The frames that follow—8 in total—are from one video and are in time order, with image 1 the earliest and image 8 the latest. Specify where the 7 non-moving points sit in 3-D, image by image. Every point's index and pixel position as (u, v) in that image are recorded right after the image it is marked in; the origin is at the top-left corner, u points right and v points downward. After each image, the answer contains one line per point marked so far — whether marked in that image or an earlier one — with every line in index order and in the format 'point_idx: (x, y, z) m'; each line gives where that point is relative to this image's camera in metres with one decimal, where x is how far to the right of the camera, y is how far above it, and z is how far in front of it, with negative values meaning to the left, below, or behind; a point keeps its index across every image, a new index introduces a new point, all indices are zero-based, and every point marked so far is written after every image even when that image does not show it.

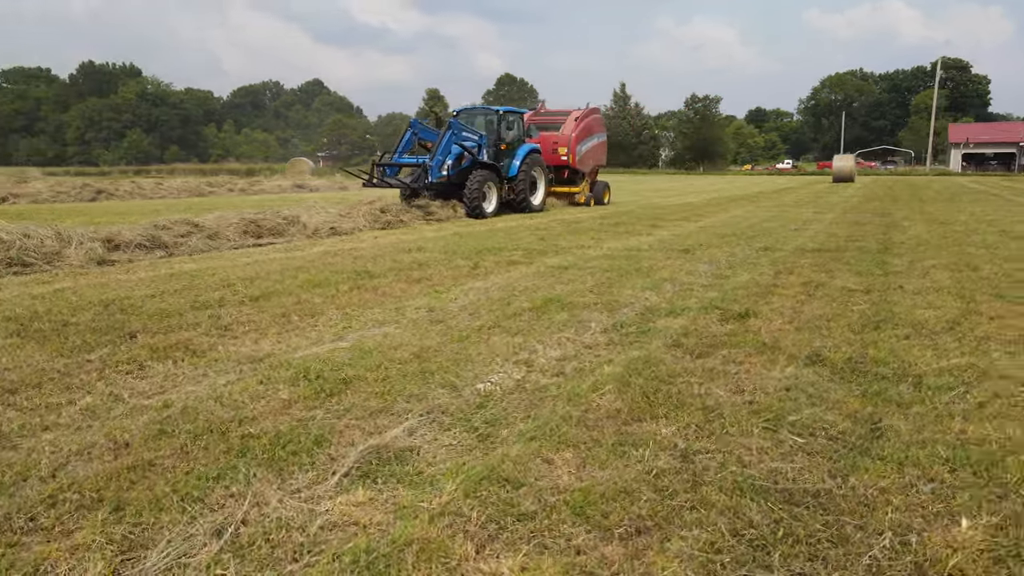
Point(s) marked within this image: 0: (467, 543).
0: (-0.1, -0.5, +1.6) m
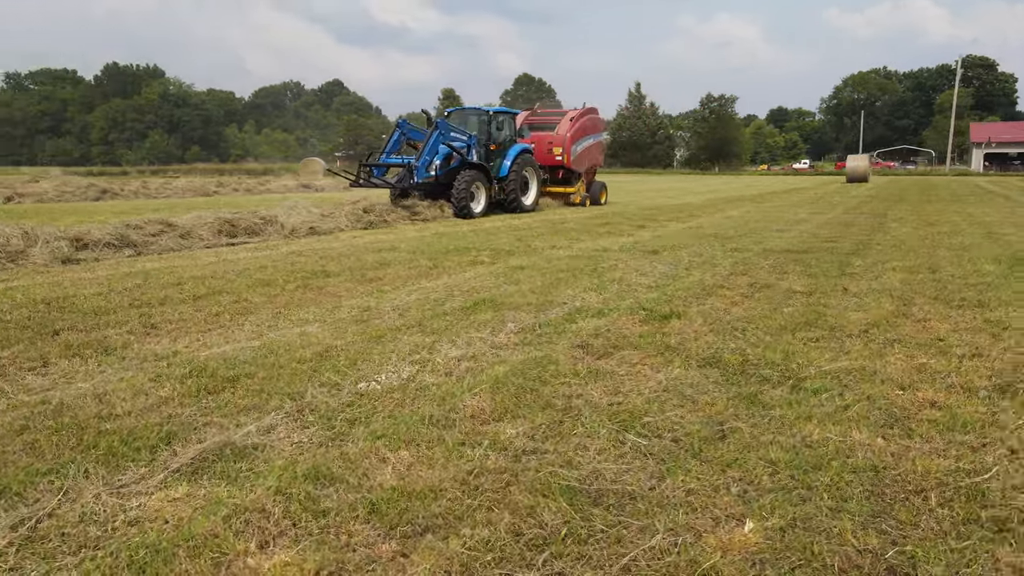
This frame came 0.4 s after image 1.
0: (-0.6, -0.5, +1.7) m
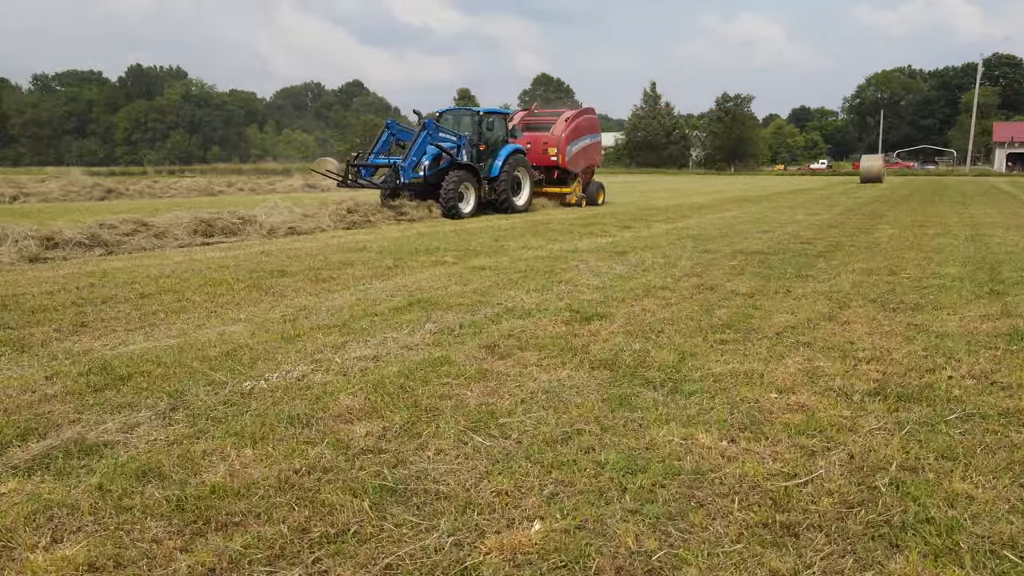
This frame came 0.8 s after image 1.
0: (-1.0, -0.5, +1.7) m
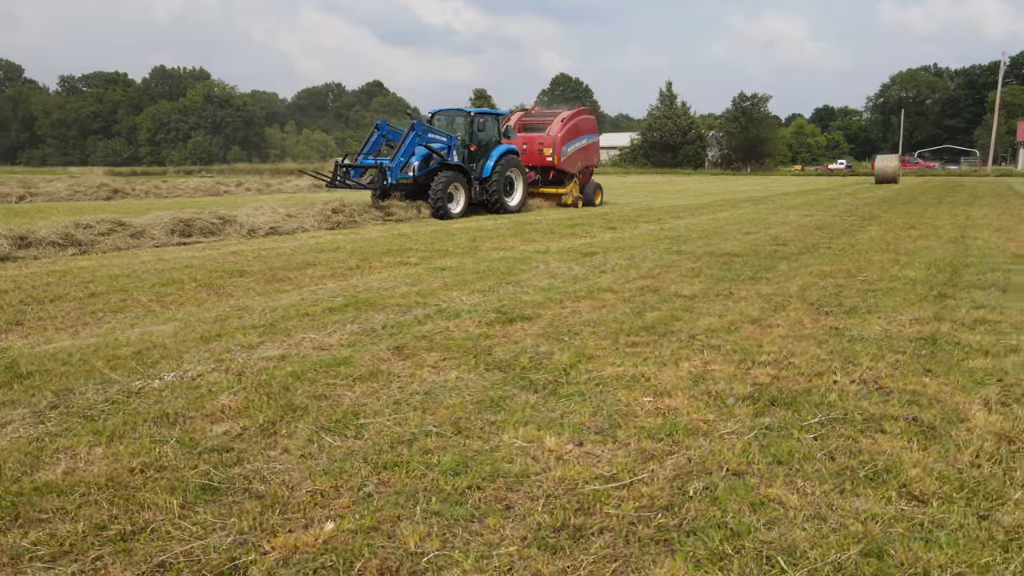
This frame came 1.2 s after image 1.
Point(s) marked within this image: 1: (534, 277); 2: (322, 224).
0: (-1.5, -0.5, +1.8) m
1: (+0.2, +0.1, +5.9) m
2: (-2.5, +0.8, +10.2) m
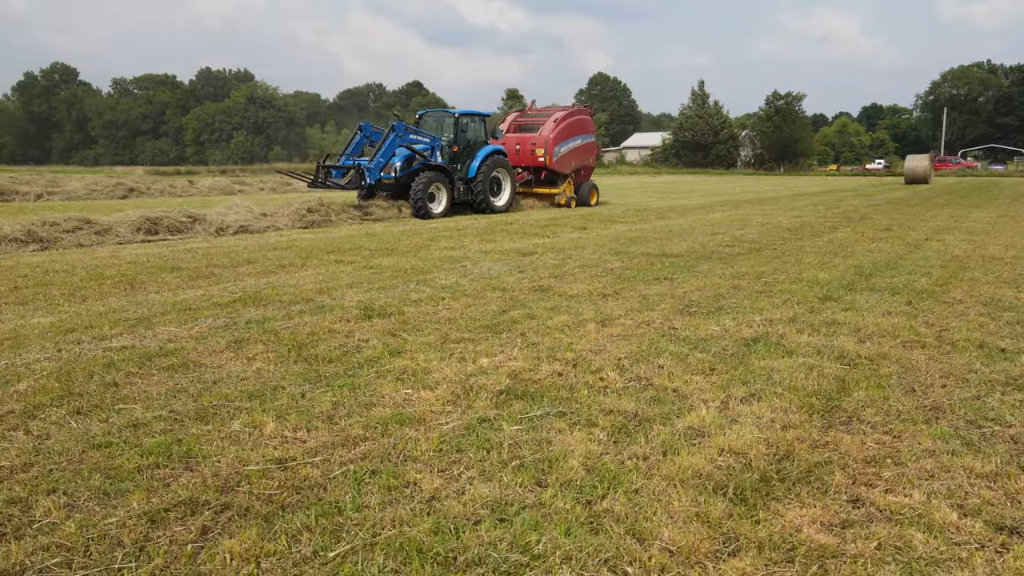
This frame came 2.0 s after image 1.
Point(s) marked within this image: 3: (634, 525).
0: (-2.4, -0.5, +2.0) m
1: (-0.5, +0.1, +6.0) m
2: (-3.0, +0.9, +10.5) m
3: (+0.3, -0.5, +1.8) m
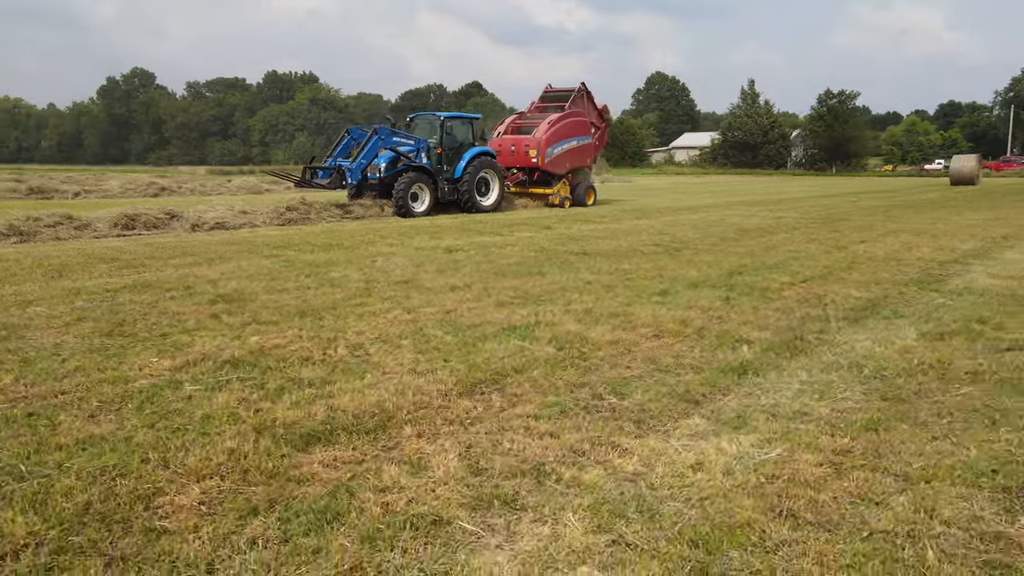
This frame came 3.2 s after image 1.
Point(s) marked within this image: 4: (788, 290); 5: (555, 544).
0: (-3.6, -0.4, +2.7) m
1: (-1.4, +0.2, +6.5) m
2: (-3.5, +1.0, +11.2) m
3: (-1.0, -0.5, +2.2) m
4: (+1.9, 0.0, +5.4) m
5: (+0.1, -0.6, +1.8) m
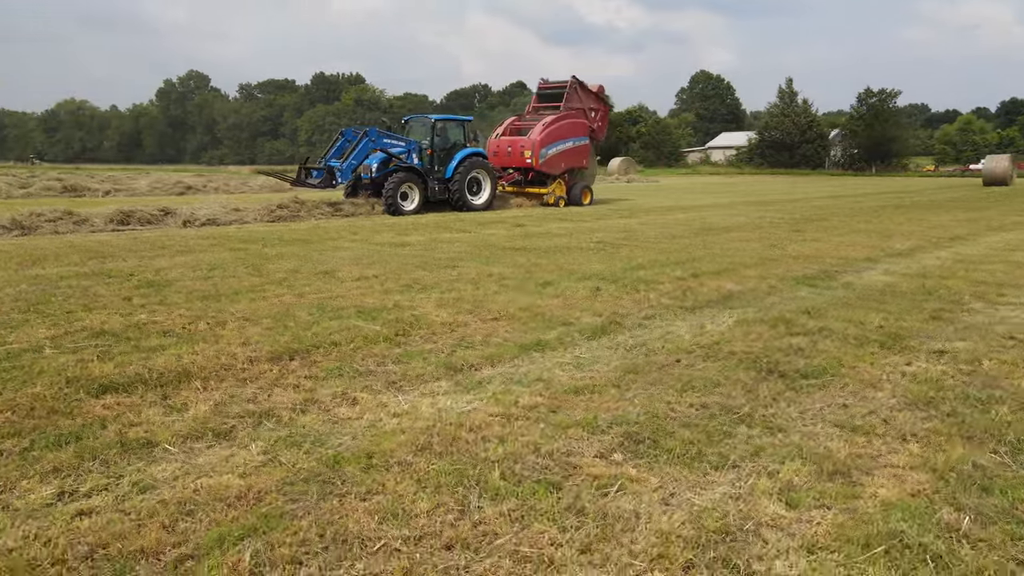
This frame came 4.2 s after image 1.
0: (-4.6, -0.3, +3.5) m
1: (-2.1, +0.3, +7.2) m
2: (-3.9, +1.1, +11.9) m
3: (-1.9, -0.4, +2.8) m
4: (+1.2, 0.0, +5.8) m
5: (-0.9, -0.5, +2.3) m
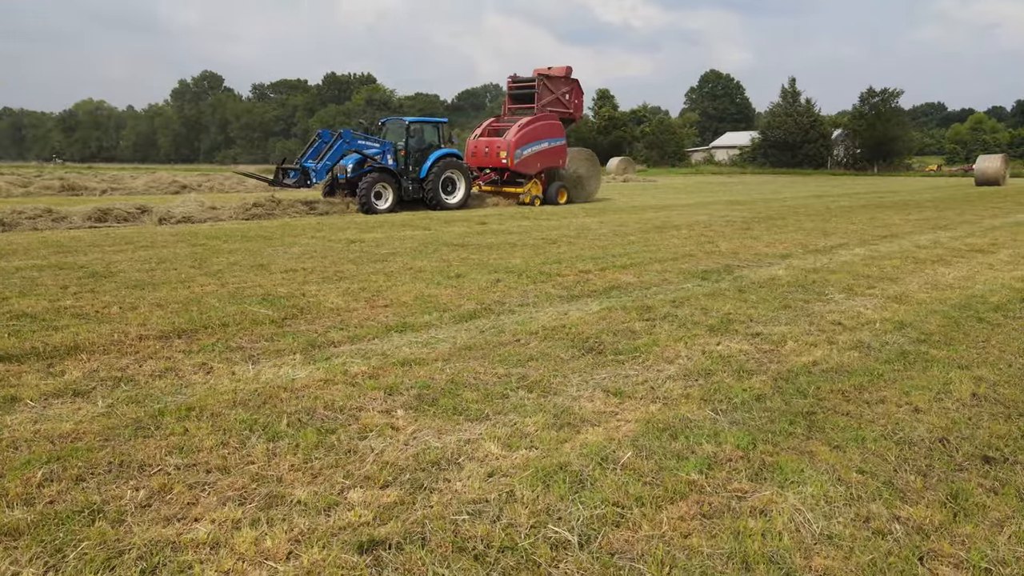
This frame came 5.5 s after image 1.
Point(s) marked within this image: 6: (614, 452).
0: (-5.3, -0.2, +4.0) m
1: (-2.8, +0.3, +7.7) m
2: (-4.5, +1.2, +12.5) m
3: (-2.7, -0.3, +3.4) m
4: (+0.5, +0.1, +6.3) m
5: (-1.6, -0.5, +2.8) m
6: (+0.3, -0.5, +2.4) m
